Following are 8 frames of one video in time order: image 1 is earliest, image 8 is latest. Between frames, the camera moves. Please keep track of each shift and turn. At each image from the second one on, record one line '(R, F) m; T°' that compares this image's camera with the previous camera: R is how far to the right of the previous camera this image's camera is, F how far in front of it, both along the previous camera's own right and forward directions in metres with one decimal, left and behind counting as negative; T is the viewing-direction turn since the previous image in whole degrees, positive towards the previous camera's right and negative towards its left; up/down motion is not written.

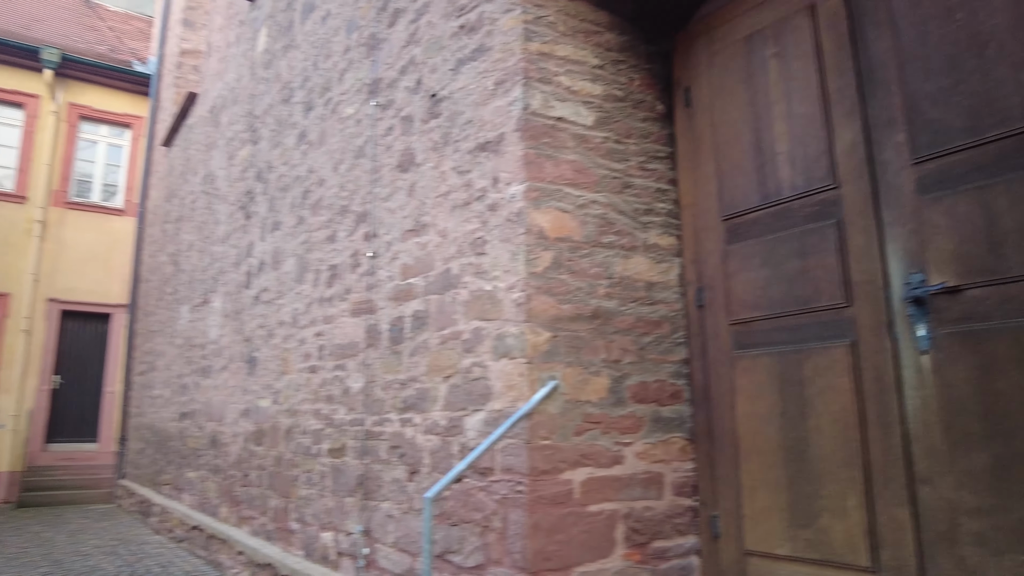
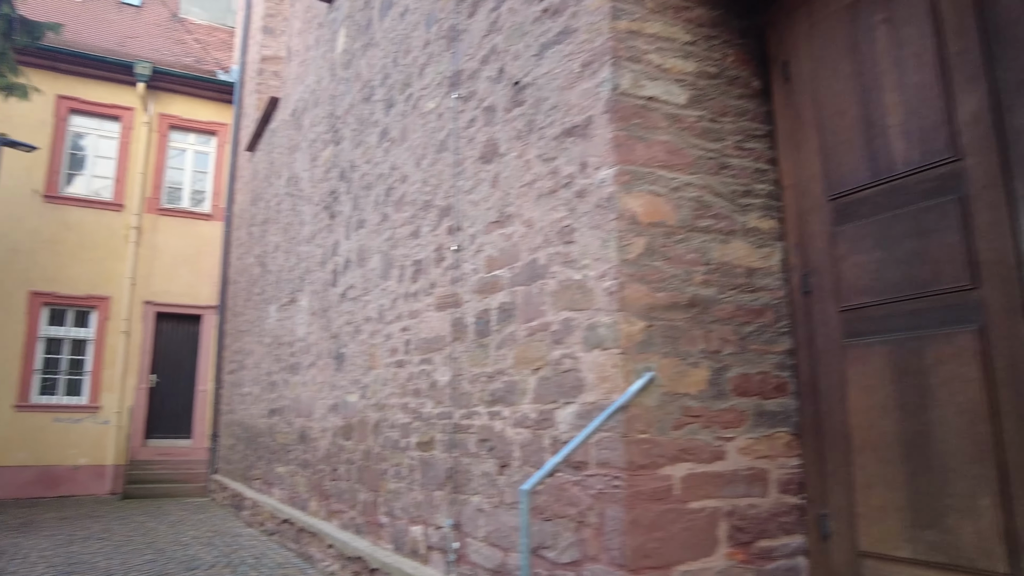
(-0.1, +0.1) m; -6°
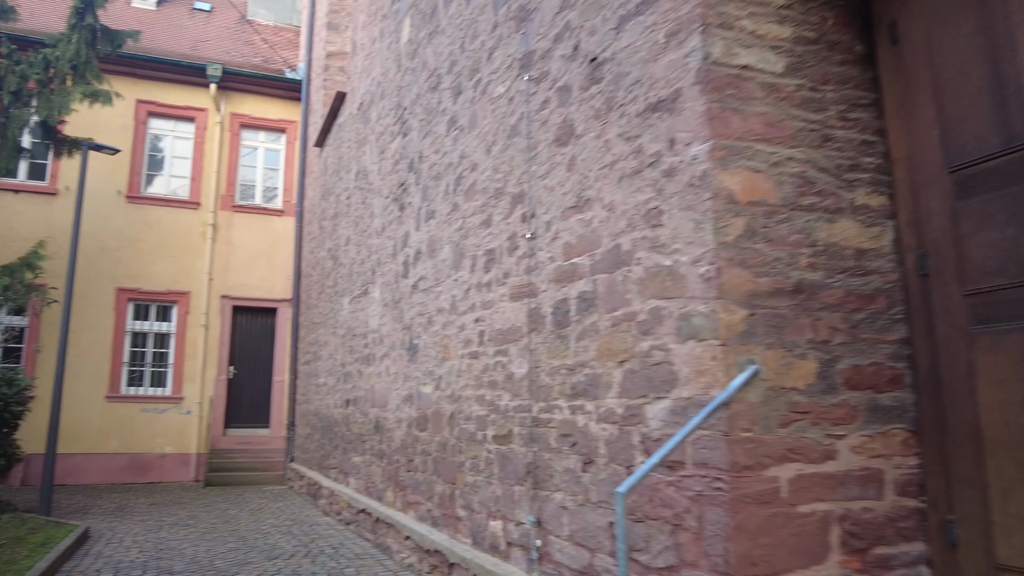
(-0.1, +0.2) m; -5°
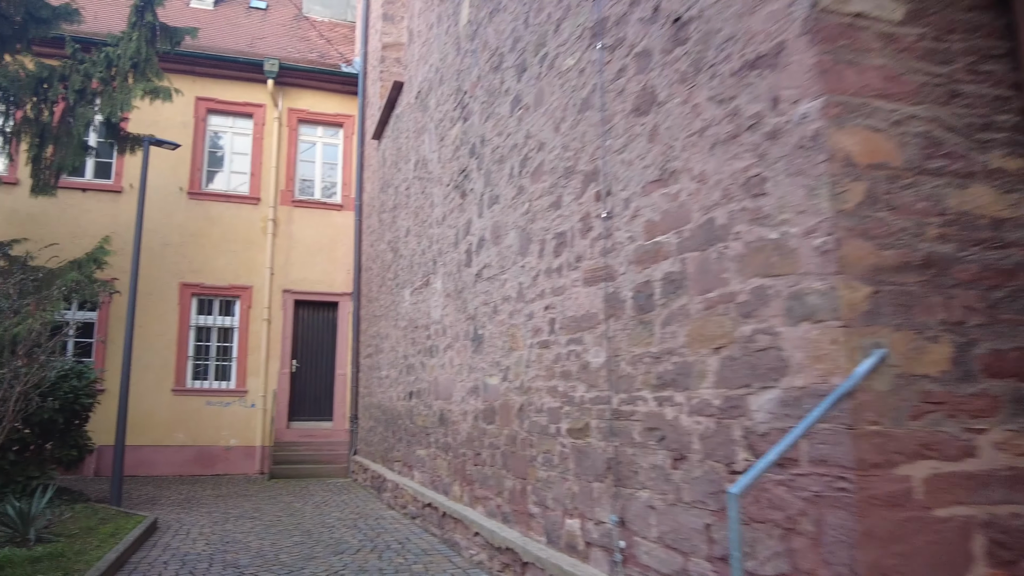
(-0.1, +0.2) m; -4°
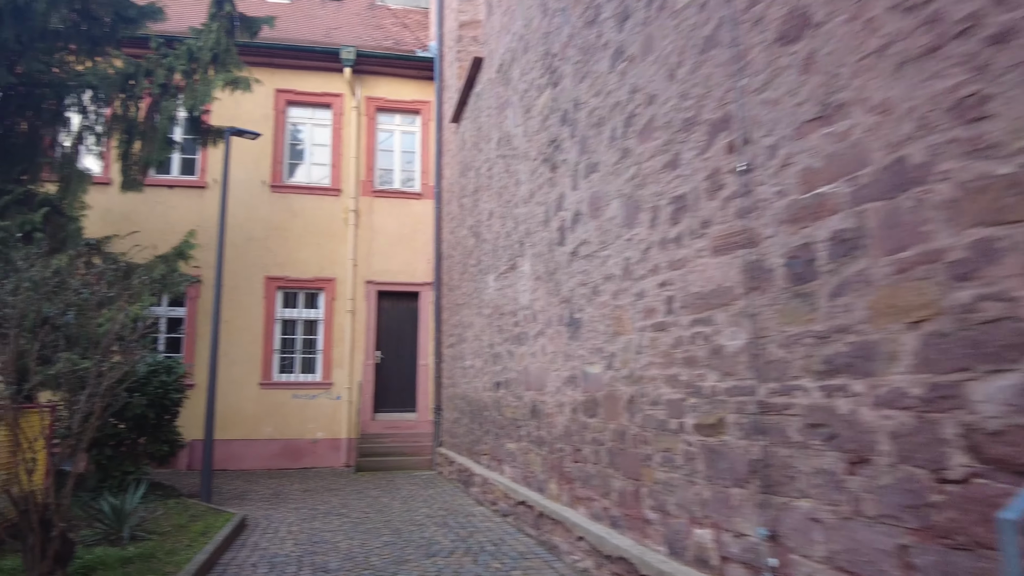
(-0.2, +0.5) m; -6°
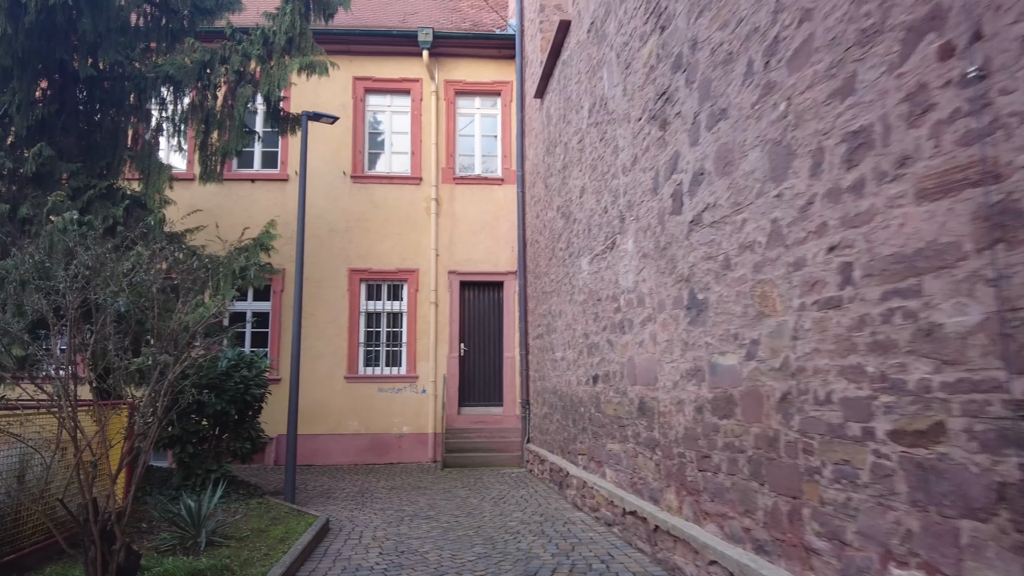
(-0.2, +0.7) m; -6°
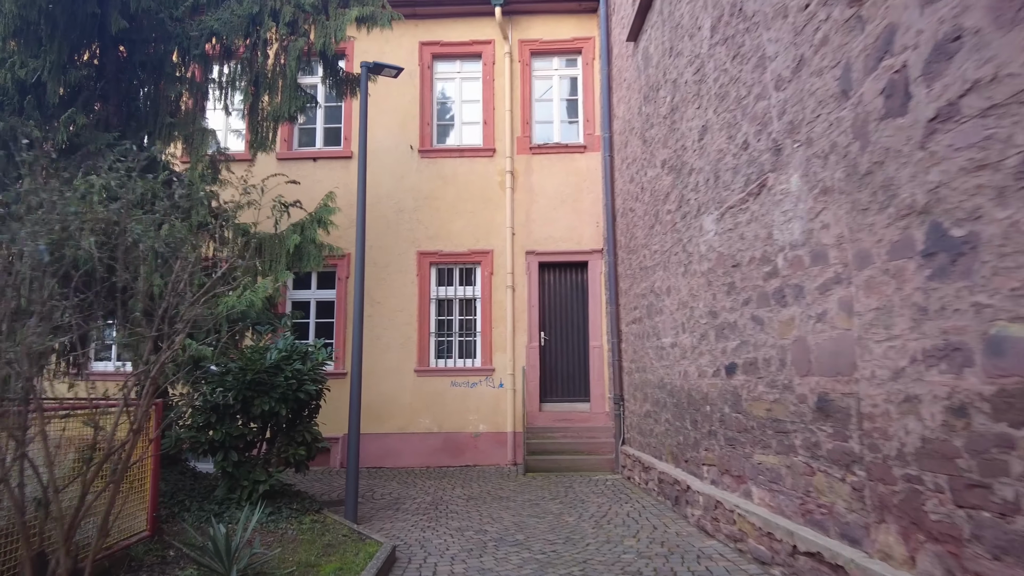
(-0.3, +1.5) m; -6°
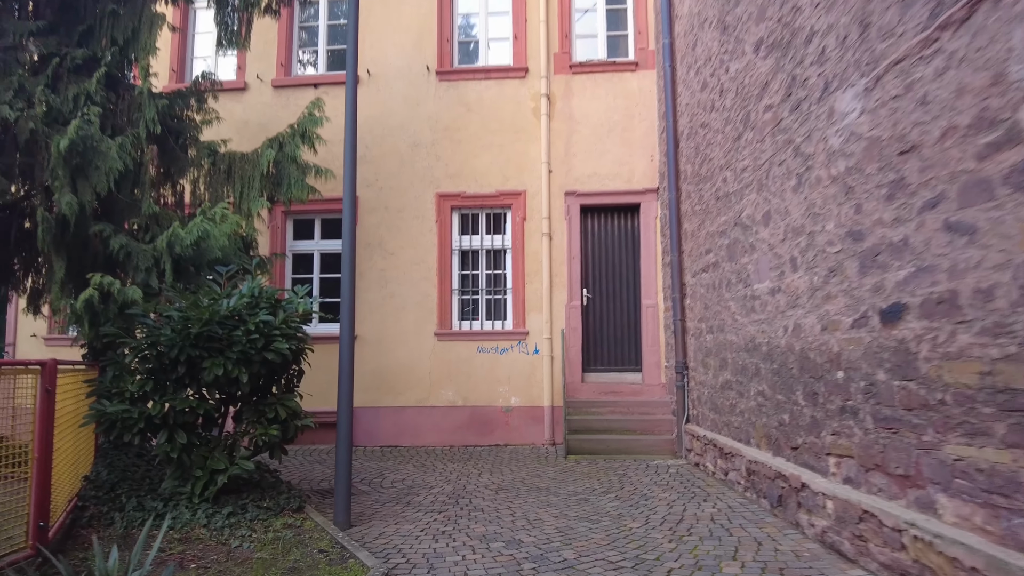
(-0.1, +1.9) m; -3°
